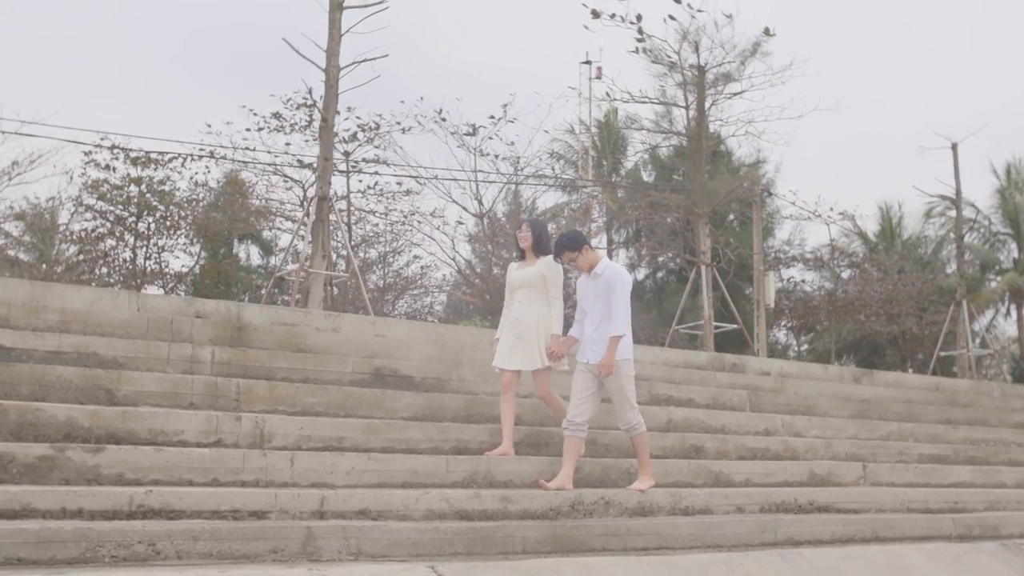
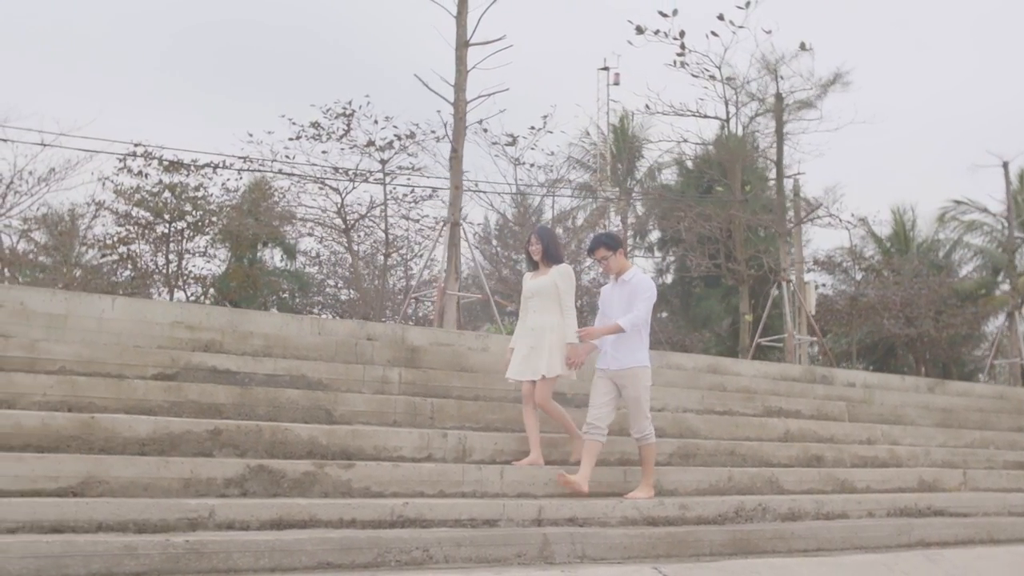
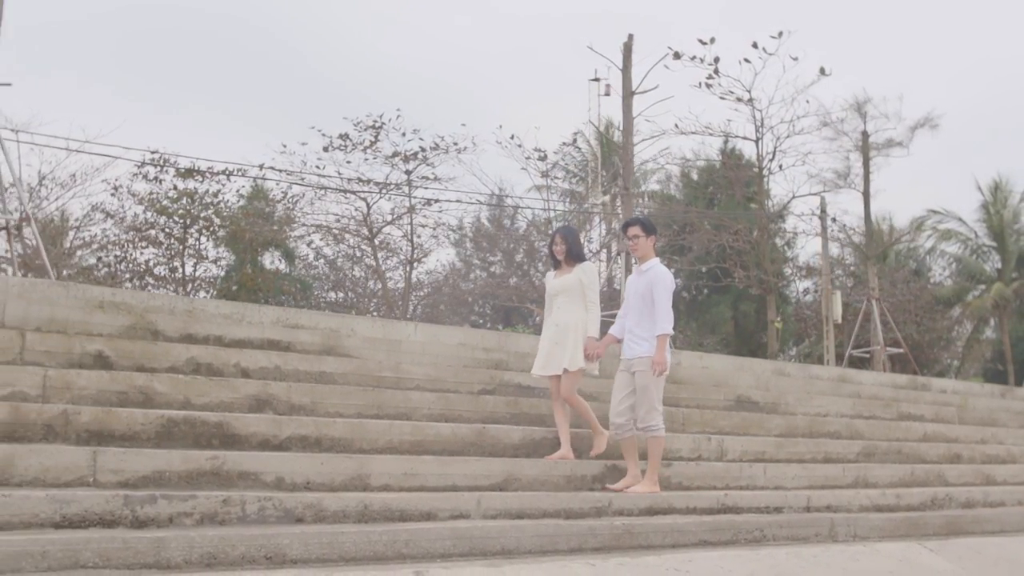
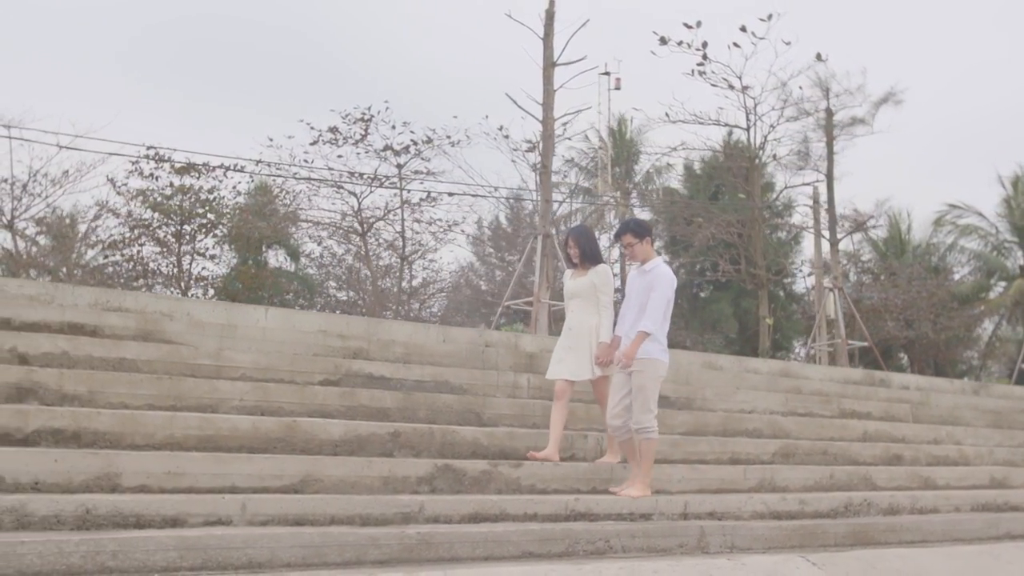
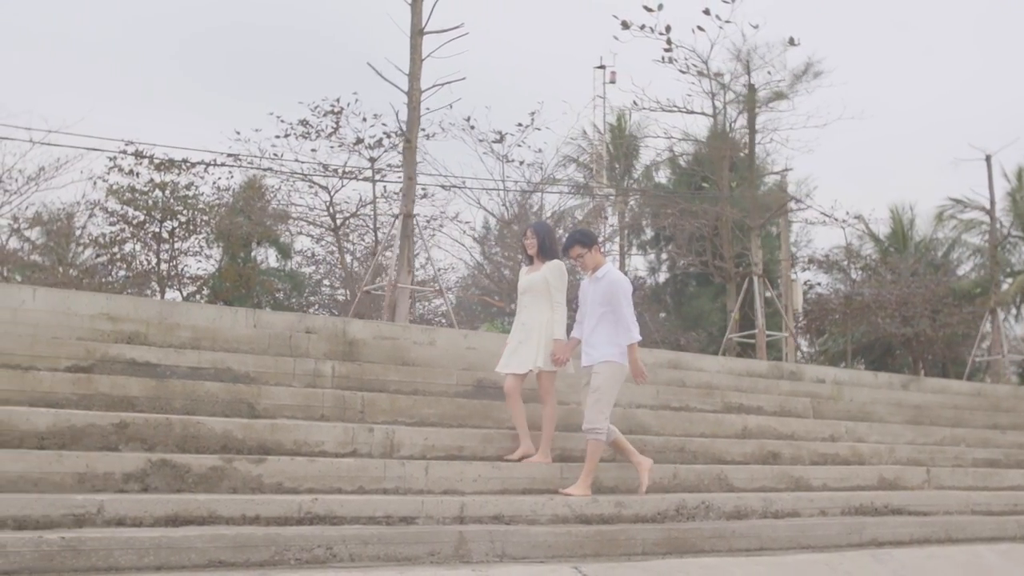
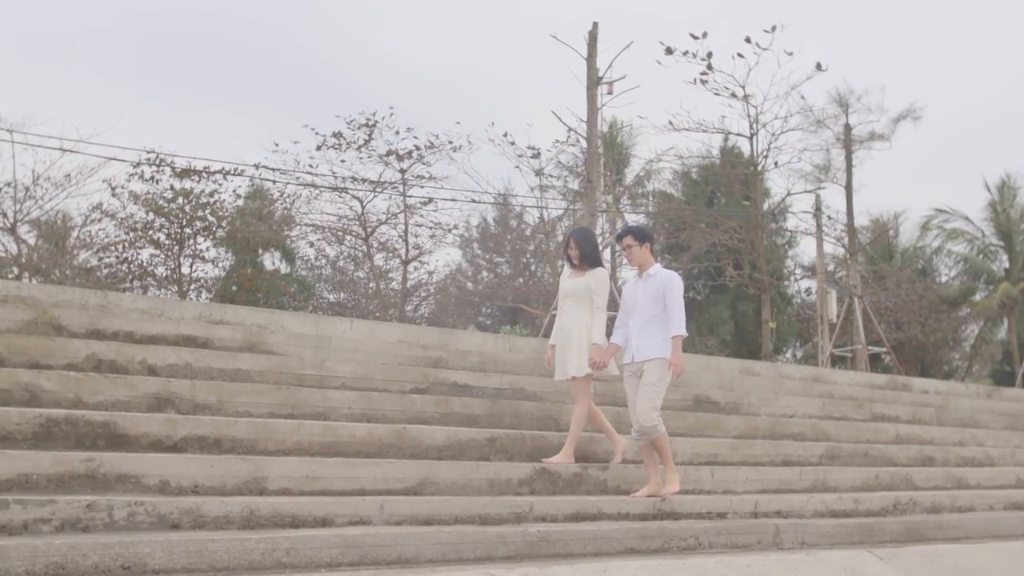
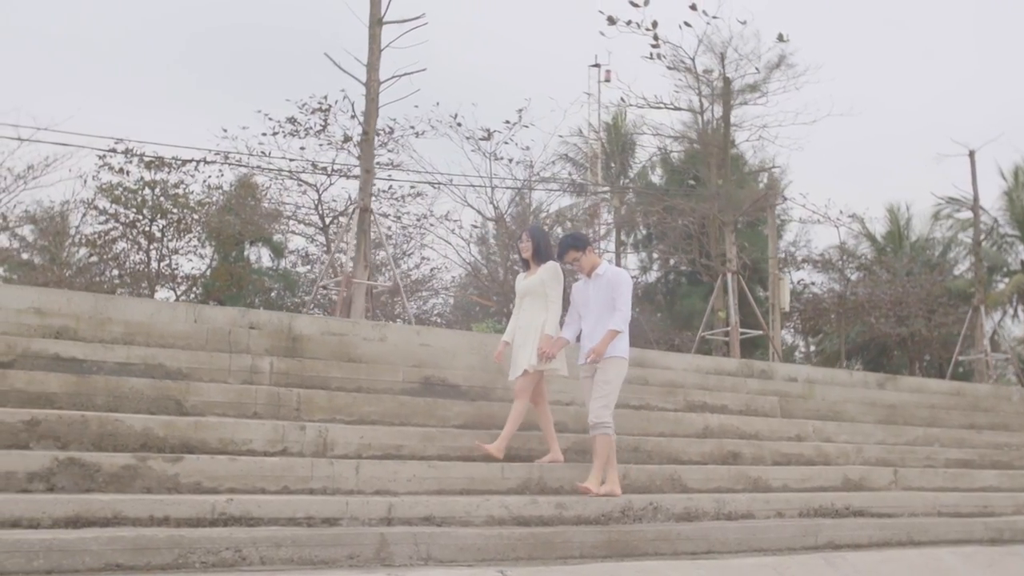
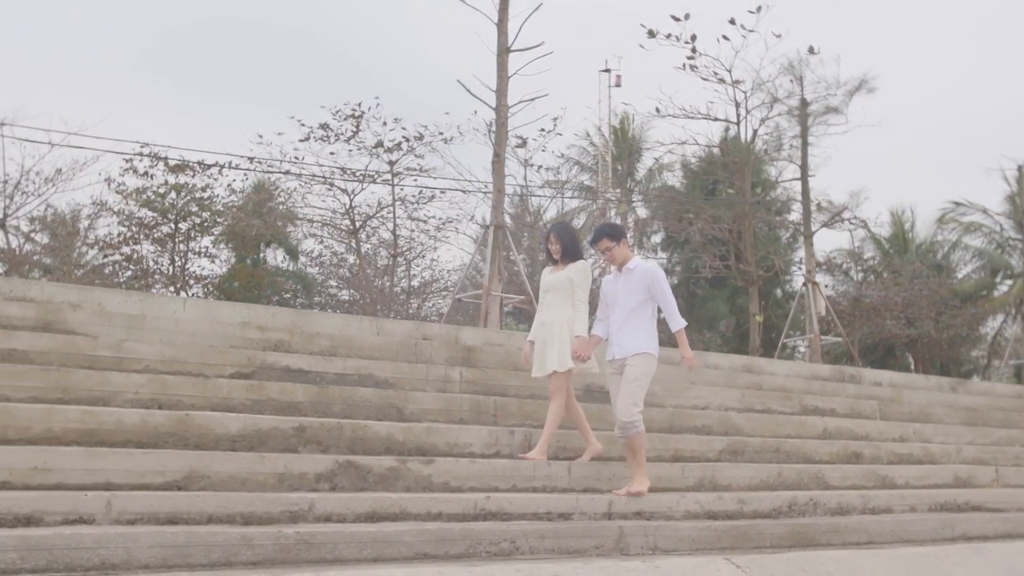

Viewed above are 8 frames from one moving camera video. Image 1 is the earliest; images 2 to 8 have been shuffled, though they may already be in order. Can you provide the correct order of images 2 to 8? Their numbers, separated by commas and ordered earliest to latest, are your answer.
7, 5, 2, 8, 4, 6, 3
